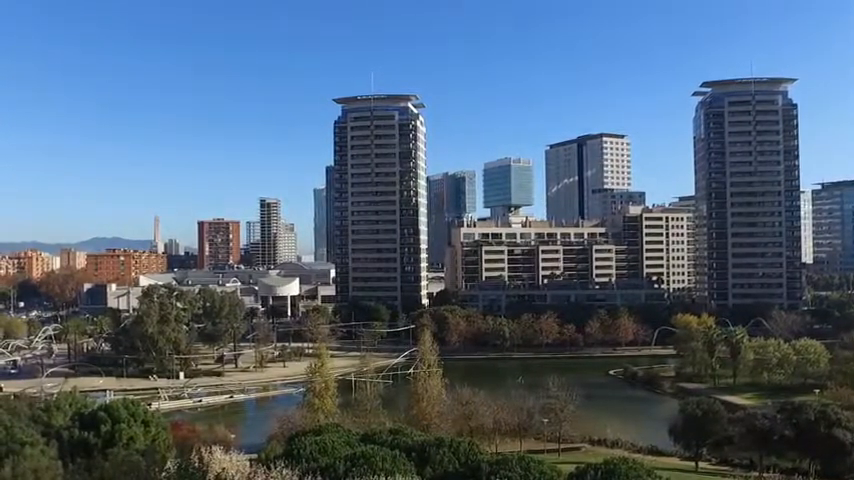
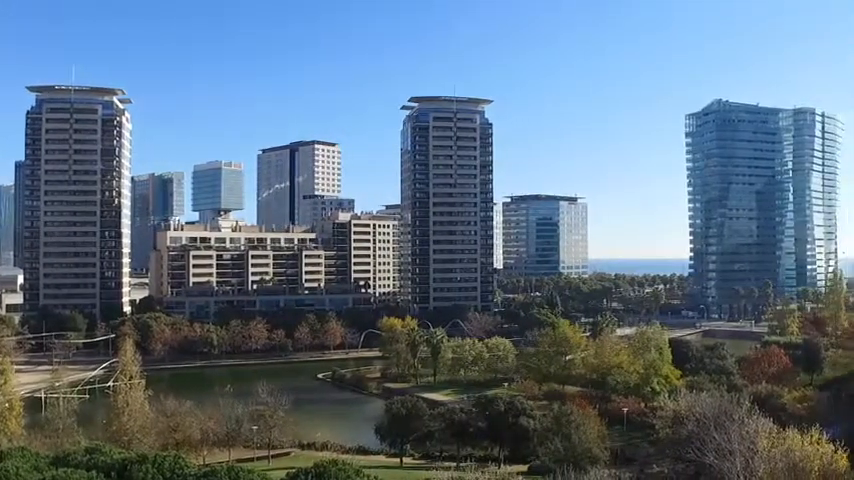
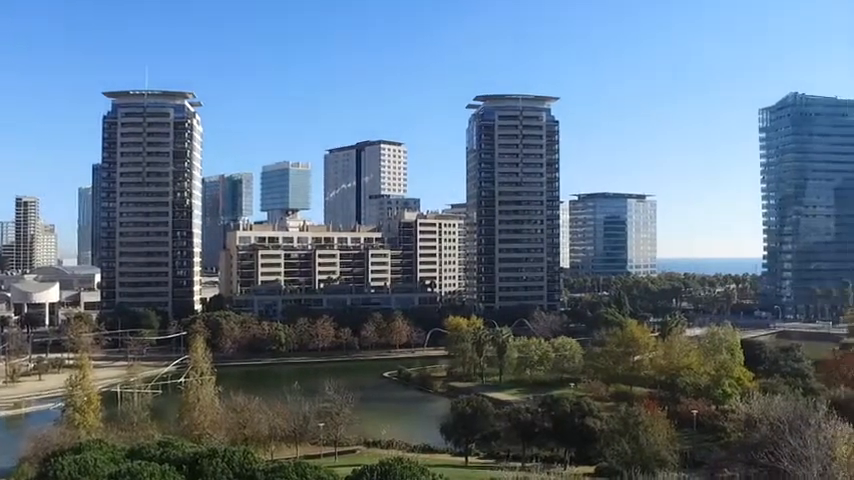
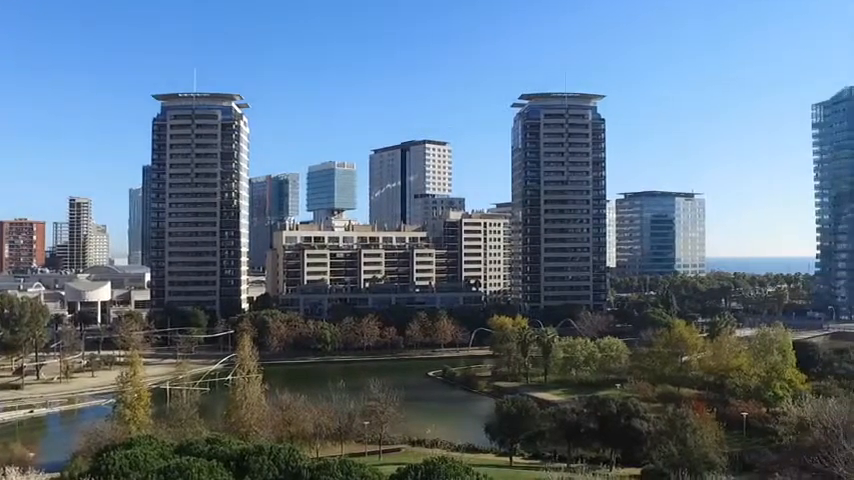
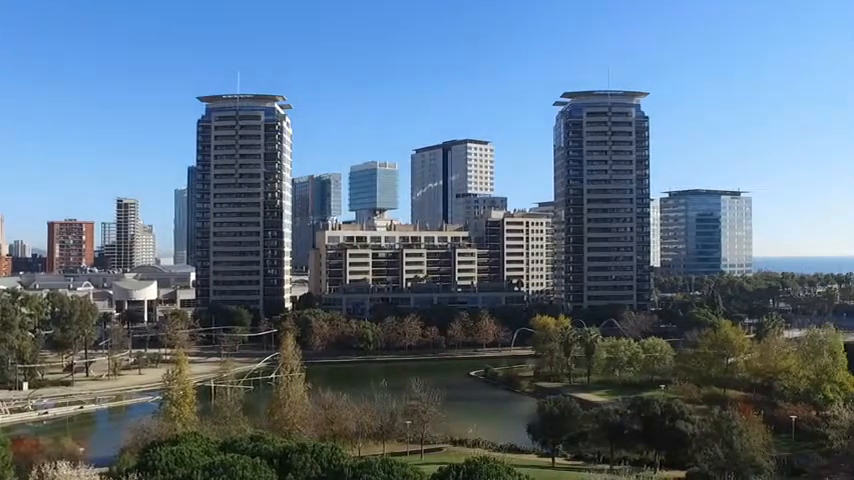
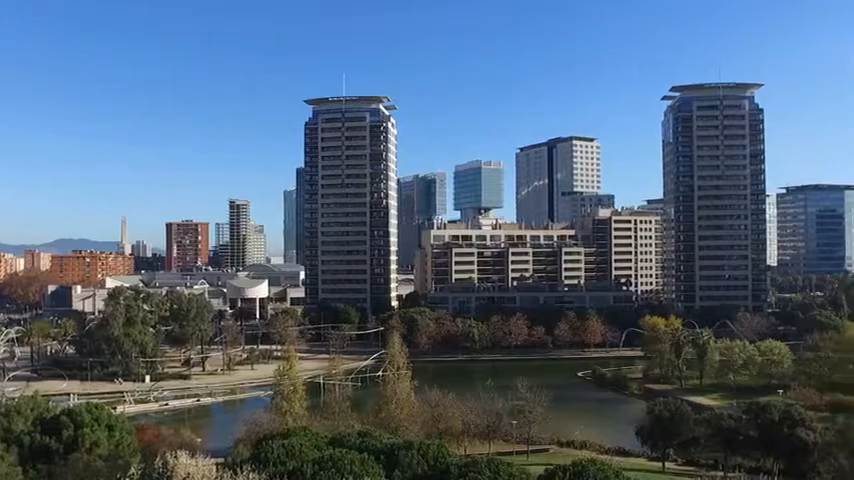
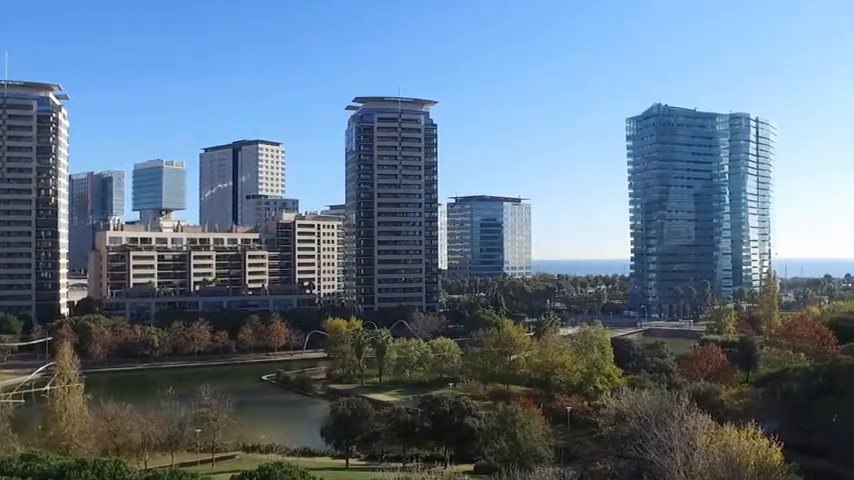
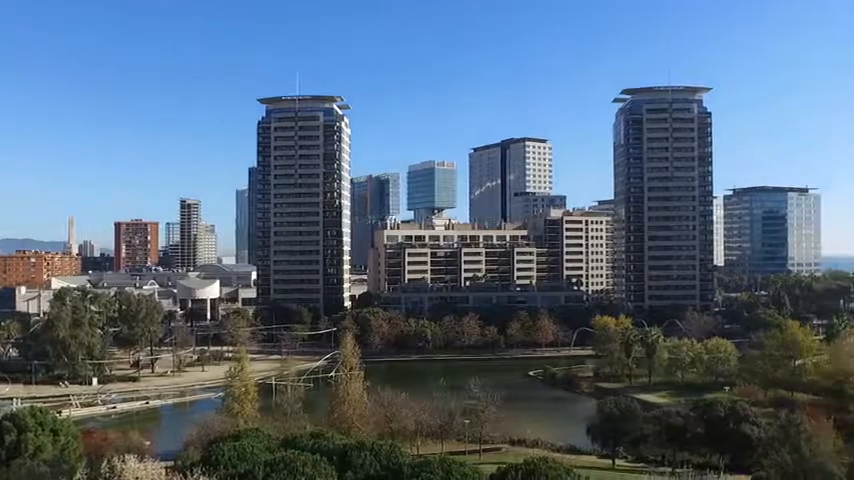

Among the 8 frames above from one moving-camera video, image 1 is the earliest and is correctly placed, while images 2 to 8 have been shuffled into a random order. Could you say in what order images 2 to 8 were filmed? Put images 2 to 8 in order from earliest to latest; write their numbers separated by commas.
6, 8, 5, 4, 3, 2, 7
